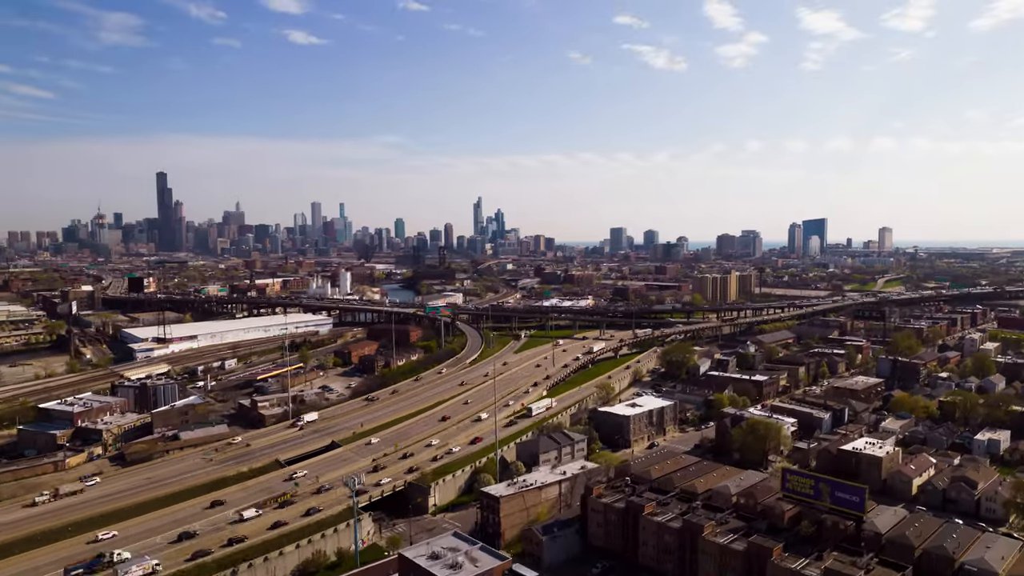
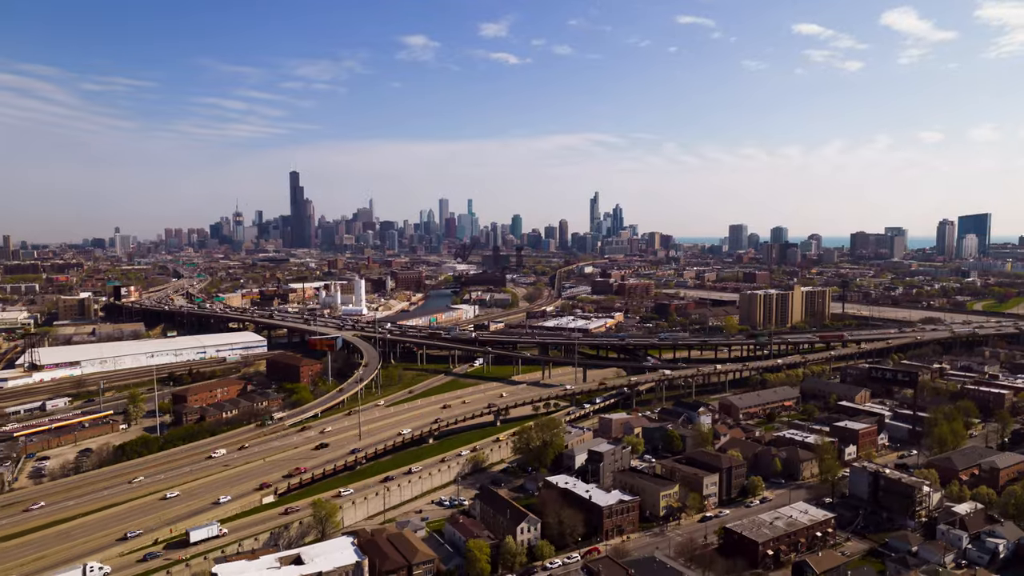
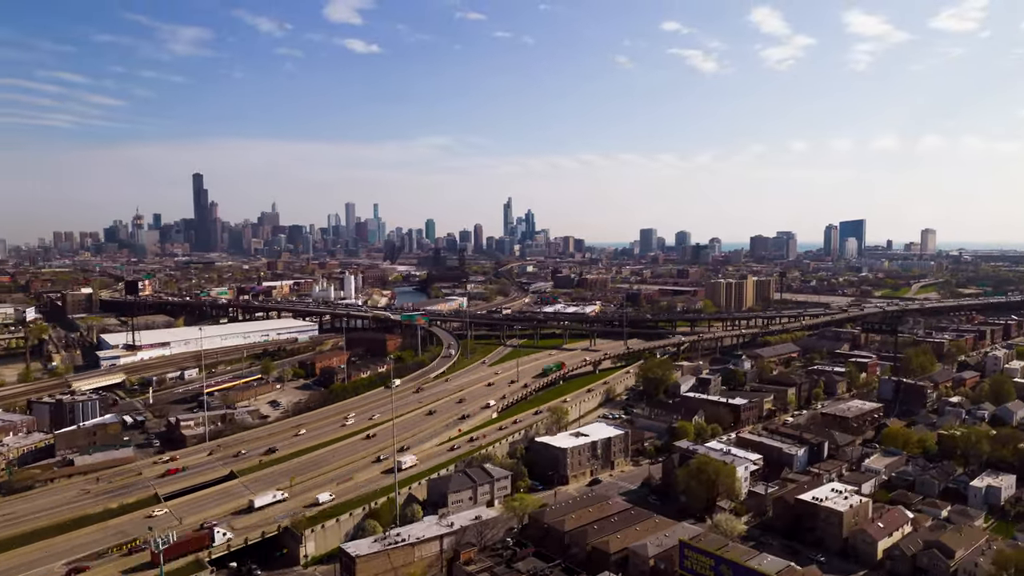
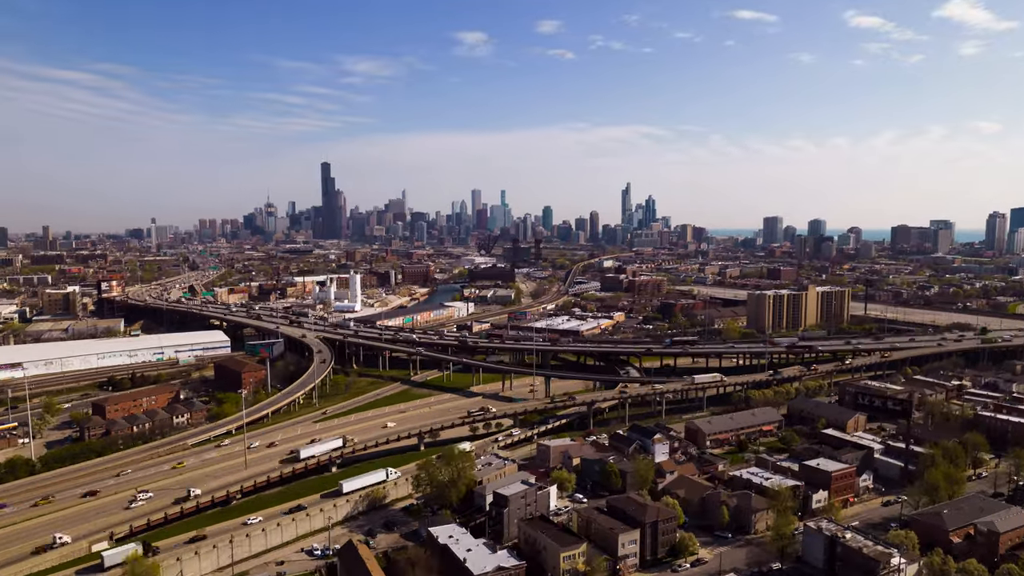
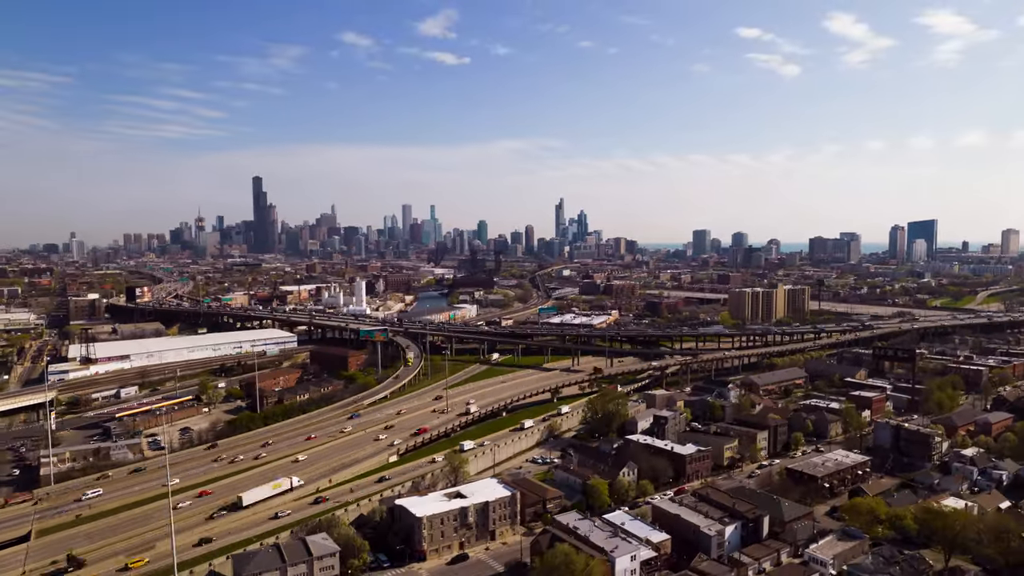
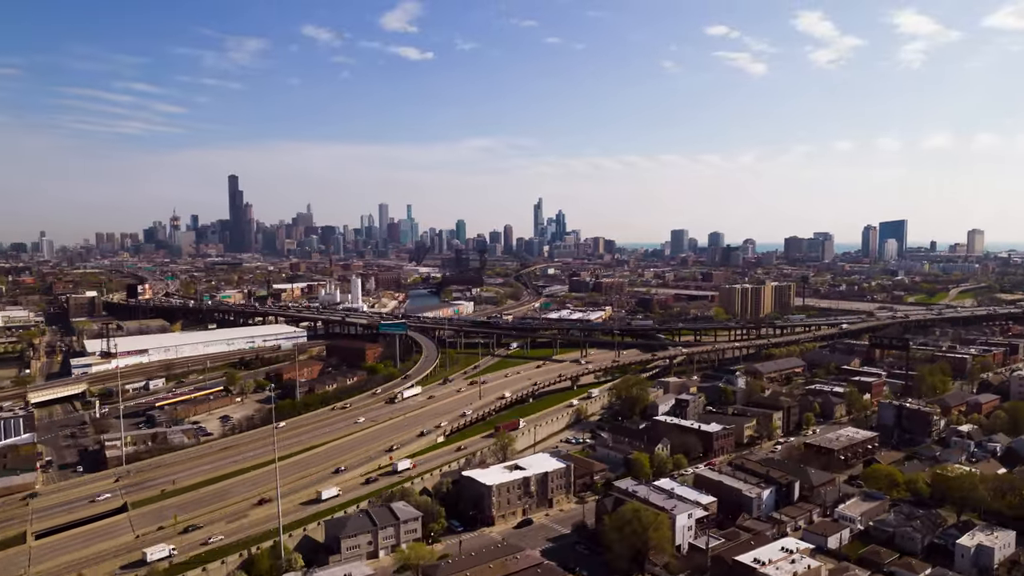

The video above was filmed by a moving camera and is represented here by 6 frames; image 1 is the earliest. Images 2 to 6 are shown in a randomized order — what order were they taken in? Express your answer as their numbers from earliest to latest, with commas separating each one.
3, 6, 5, 2, 4
